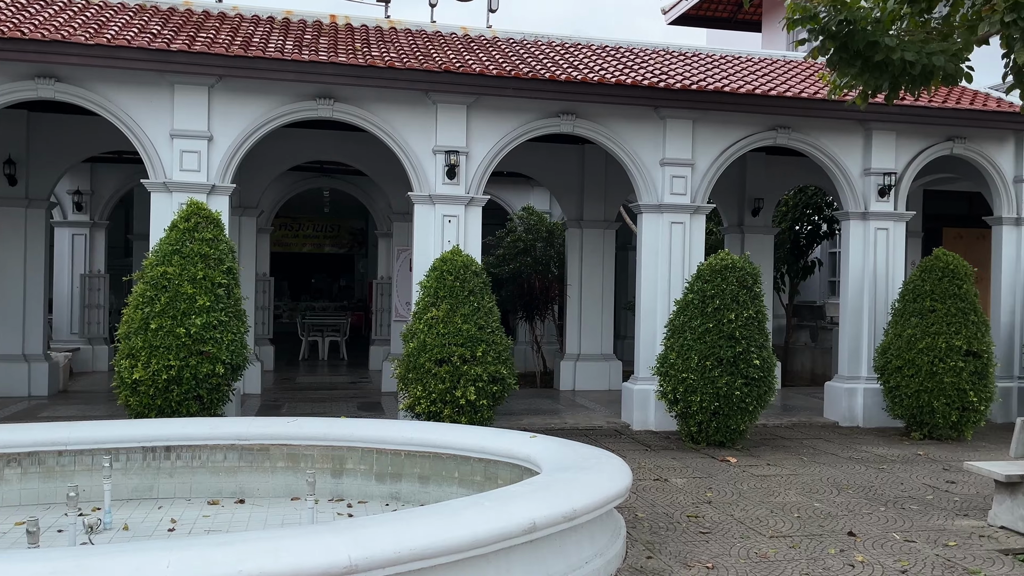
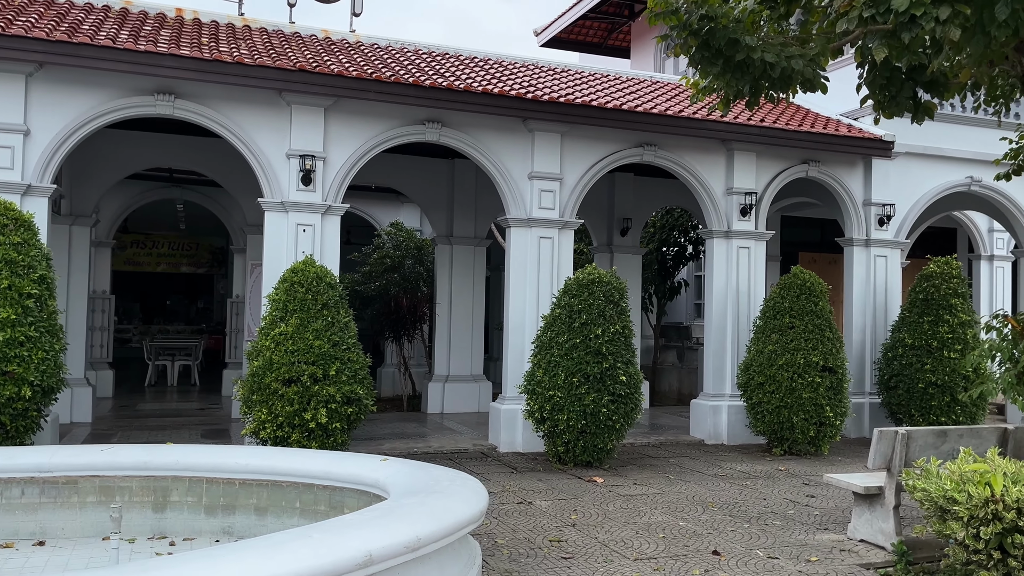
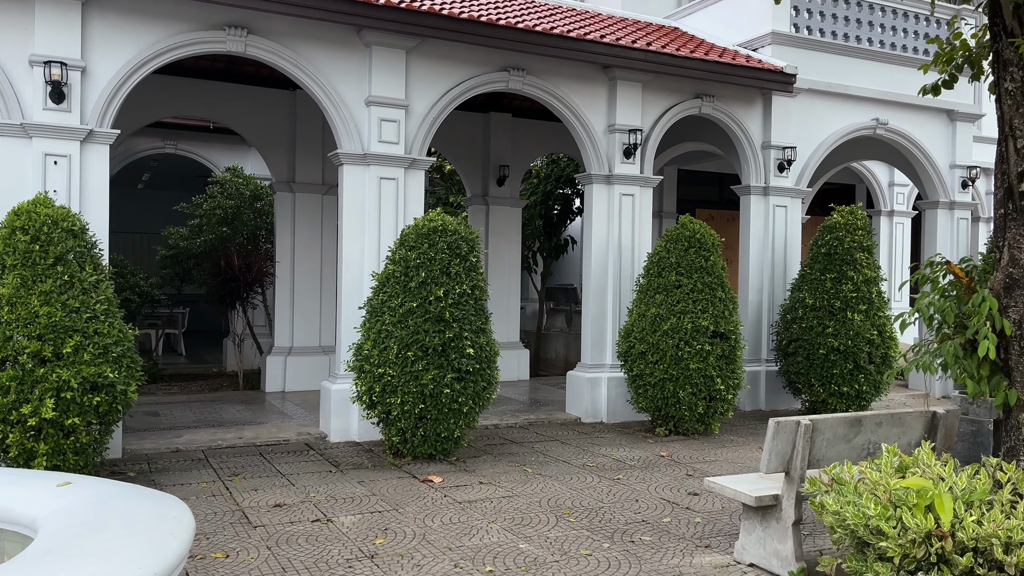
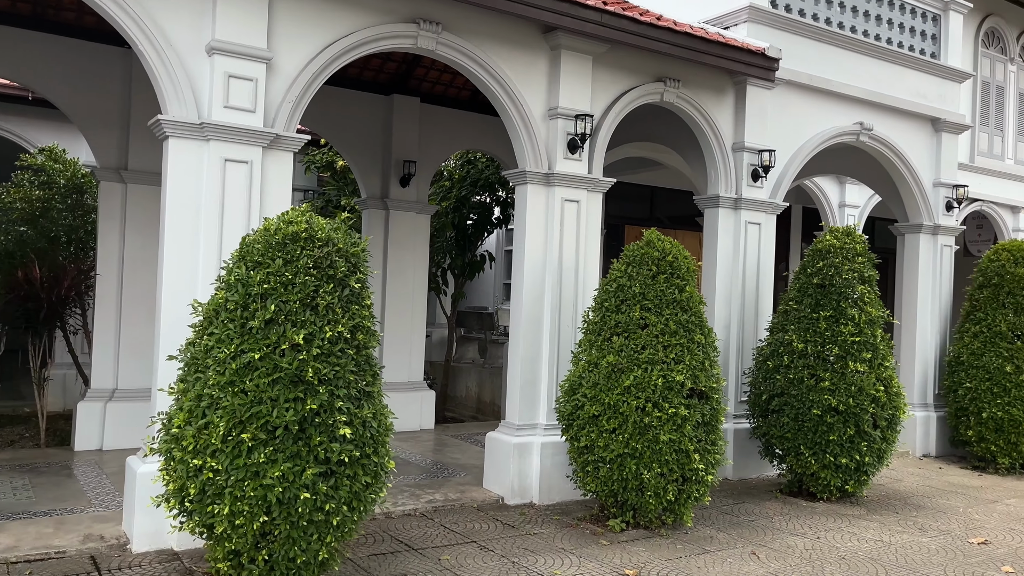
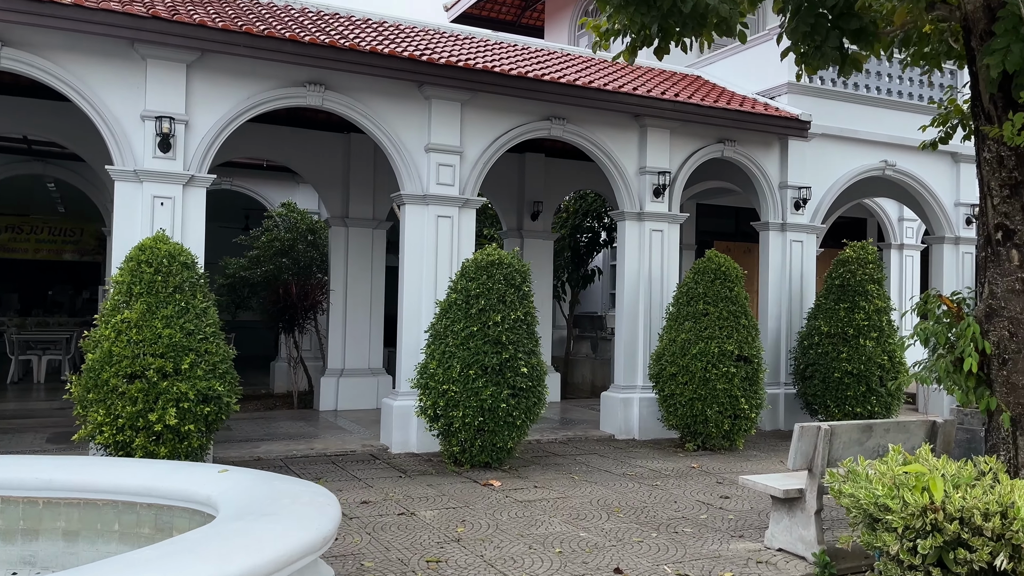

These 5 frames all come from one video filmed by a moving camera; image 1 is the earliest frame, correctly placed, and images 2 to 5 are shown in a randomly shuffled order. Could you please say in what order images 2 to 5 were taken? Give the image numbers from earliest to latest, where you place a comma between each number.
2, 5, 3, 4
